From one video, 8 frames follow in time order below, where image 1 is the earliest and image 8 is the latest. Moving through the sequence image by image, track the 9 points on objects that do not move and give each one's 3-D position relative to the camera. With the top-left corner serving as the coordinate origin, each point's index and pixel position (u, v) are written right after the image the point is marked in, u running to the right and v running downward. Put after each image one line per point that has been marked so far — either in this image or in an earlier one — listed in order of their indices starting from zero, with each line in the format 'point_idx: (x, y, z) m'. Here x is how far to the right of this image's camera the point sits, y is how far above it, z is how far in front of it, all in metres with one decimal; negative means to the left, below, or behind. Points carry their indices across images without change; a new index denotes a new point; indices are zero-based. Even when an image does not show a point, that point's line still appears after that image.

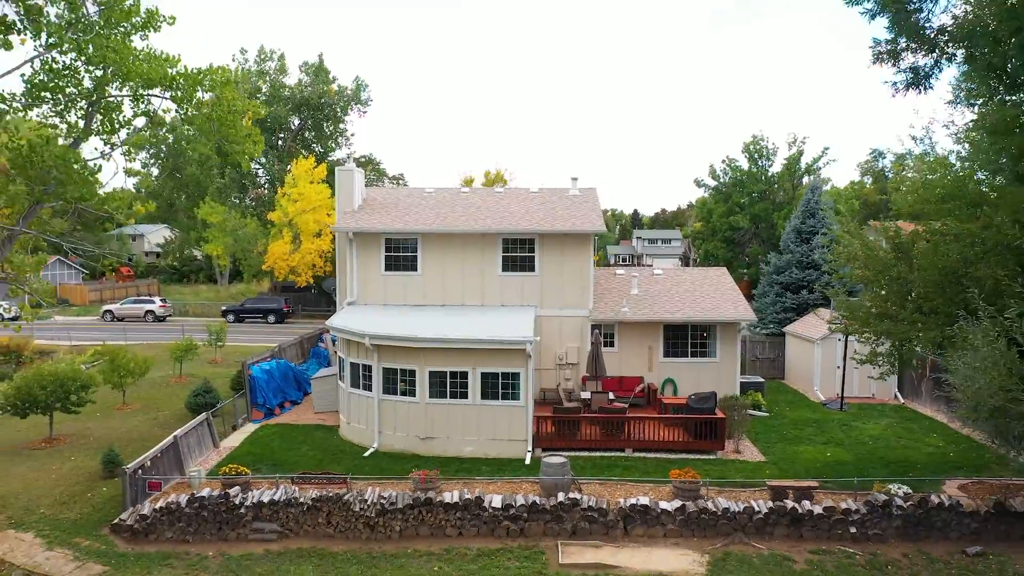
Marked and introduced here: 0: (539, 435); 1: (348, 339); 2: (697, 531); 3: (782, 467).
0: (+0.3, -1.9, +11.1) m
1: (-2.2, -0.7, +11.7) m
2: (+1.8, -2.4, +8.5) m
3: (+3.1, -2.1, +10.1) m
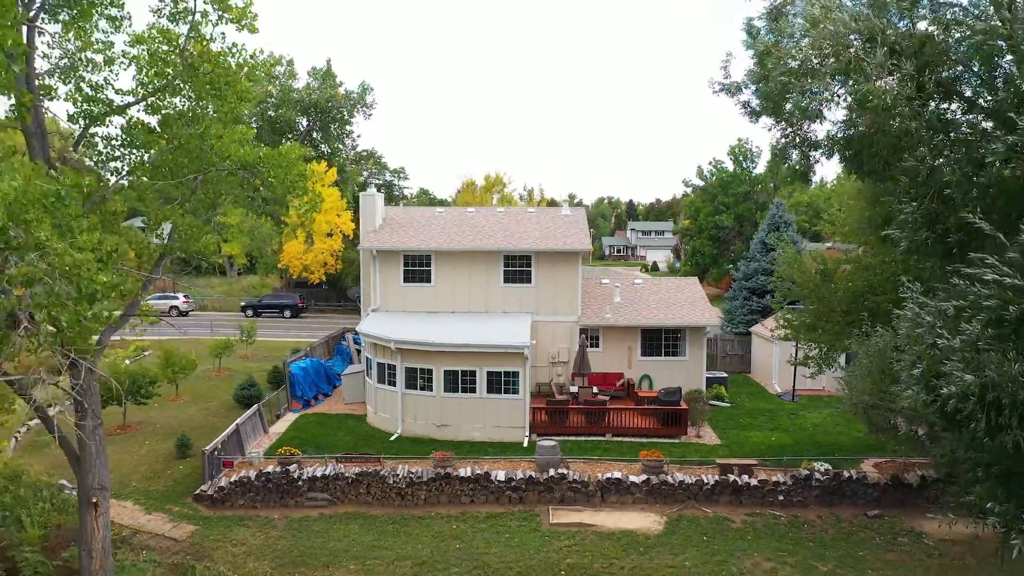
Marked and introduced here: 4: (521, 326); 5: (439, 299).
0: (+0.4, -2.1, +13.4) m
1: (-2.2, -0.9, +14.0) m
2: (+1.8, -2.6, +10.8) m
3: (+3.1, -2.3, +12.4) m
4: (+0.1, -0.6, +14.3) m
5: (-1.3, -0.2, +15.3) m
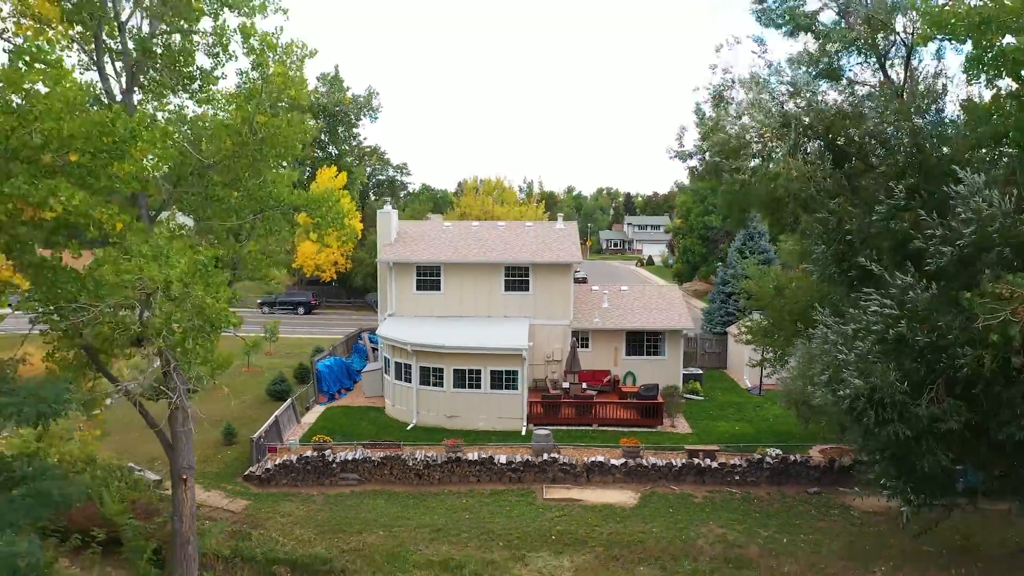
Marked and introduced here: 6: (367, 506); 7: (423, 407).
0: (+0.4, -2.2, +15.5) m
1: (-2.2, -1.0, +16.0) m
2: (+1.8, -2.8, +12.9) m
3: (+3.1, -2.5, +14.5) m
4: (+0.1, -0.8, +16.3) m
5: (-1.3, -0.3, +17.4) m
6: (-2.0, -3.1, +12.3) m
7: (-1.6, -2.2, +15.7) m
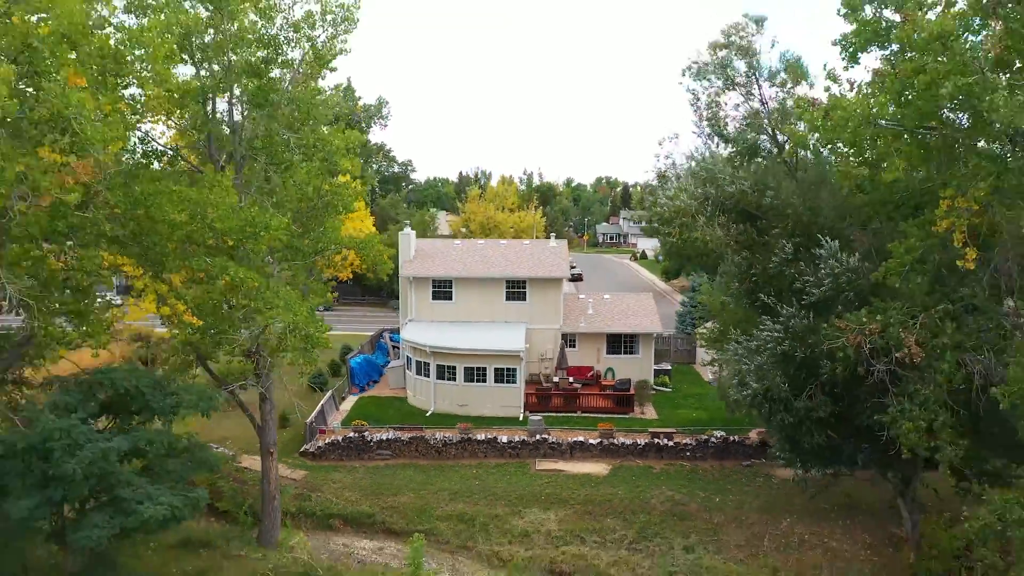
0: (+0.3, -2.5, +19.0) m
1: (-2.2, -1.3, +19.5) m
2: (+1.8, -3.1, +16.4) m
3: (+3.1, -2.8, +18.0) m
4: (+0.1, -1.0, +19.8) m
5: (-1.3, -0.6, +20.8) m
6: (-2.0, -3.4, +15.8) m
7: (-1.6, -2.4, +19.2) m
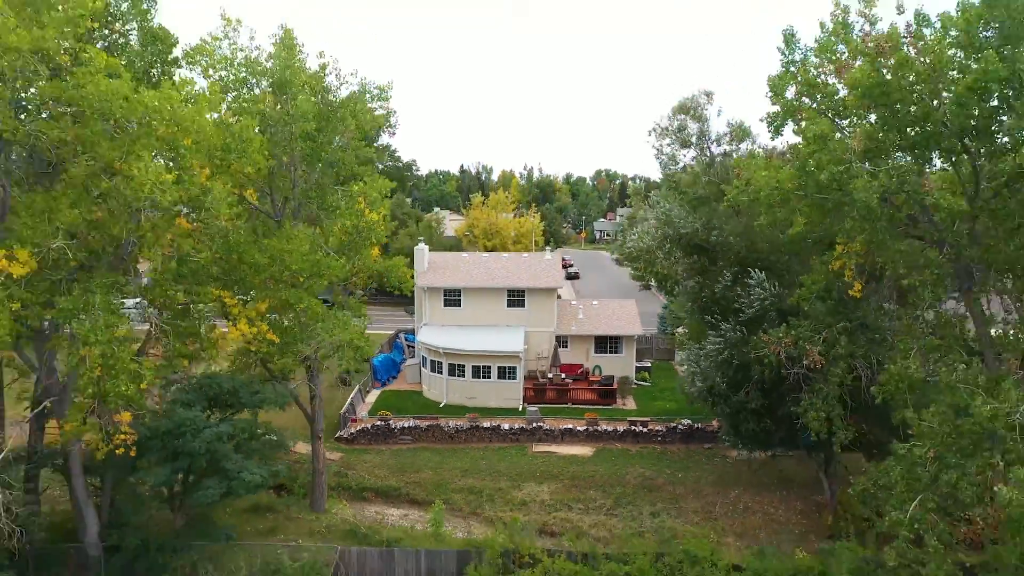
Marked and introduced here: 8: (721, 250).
0: (+0.4, -2.8, +22.2) m
1: (-2.2, -1.5, +22.8) m
2: (+1.8, -3.4, +19.7) m
3: (+3.2, -3.0, +21.3) m
4: (+0.1, -1.3, +23.1) m
5: (-1.3, -0.8, +24.1) m
6: (-2.0, -3.7, +19.1) m
7: (-1.6, -2.7, +22.5) m
8: (+3.8, +0.7, +15.9) m
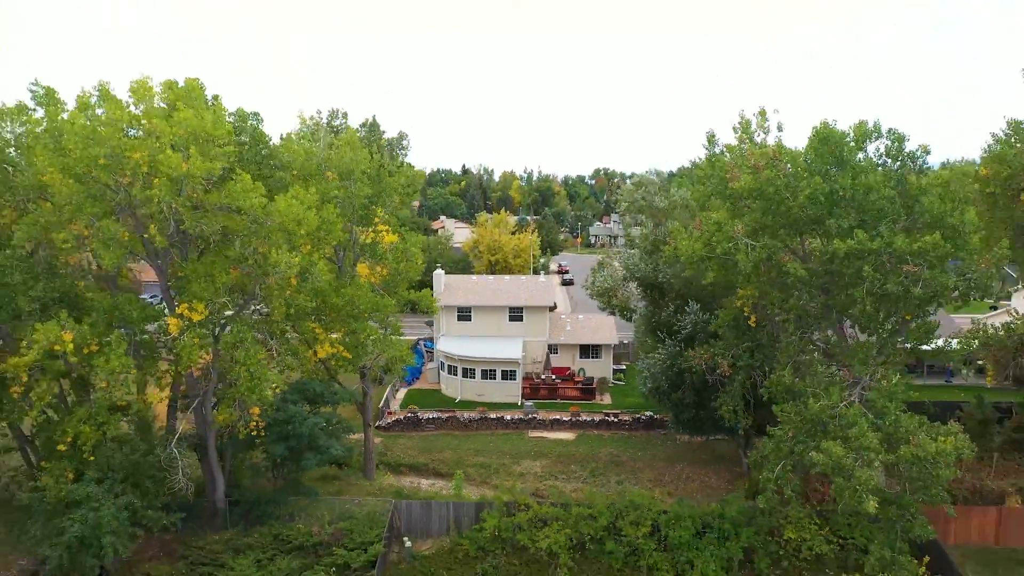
0: (+0.4, -3.4, +28.0) m
1: (-2.2, -2.2, +28.5) m
2: (+1.8, -4.0, +25.4) m
3: (+3.2, -3.7, +27.0) m
4: (+0.2, -1.9, +28.8) m
5: (-1.2, -1.4, +29.8) m
6: (-2.0, -4.3, +24.8) m
7: (-1.6, -3.3, +28.2) m
8: (+3.8, 0.0, +21.5) m
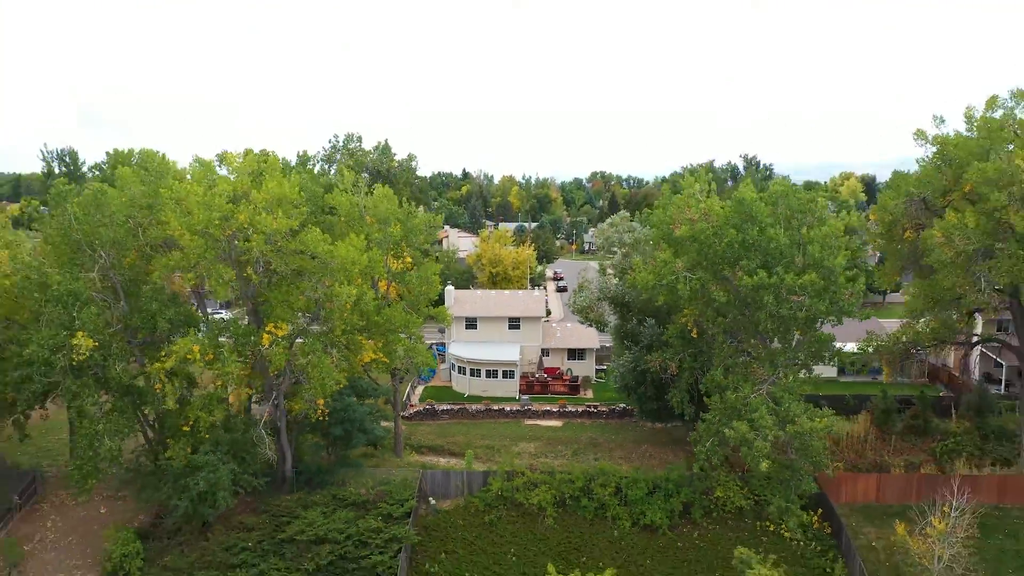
0: (+0.4, -3.9, +33.8) m
1: (-2.2, -2.7, +34.4) m
2: (+1.8, -4.6, +31.3) m
3: (+3.2, -4.2, +32.9) m
4: (+0.1, -2.4, +34.6) m
5: (-1.3, -2.0, +35.7) m
6: (-2.0, -4.9, +30.7) m
7: (-1.6, -3.8, +34.1) m
8: (+3.8, -0.5, +27.4) m
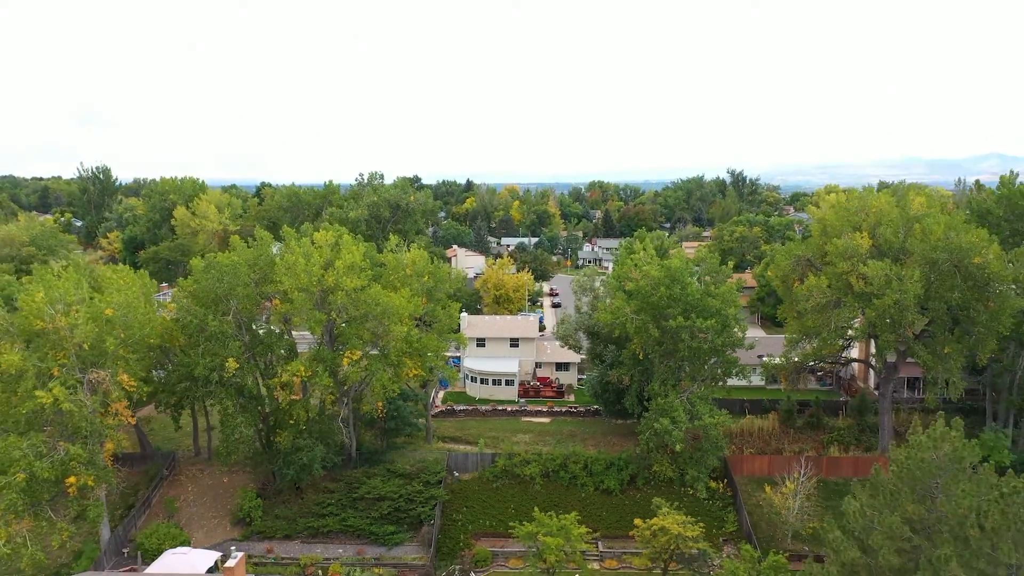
0: (+0.4, -5.4, +44.0) m
1: (-2.2, -4.1, +44.6) m
2: (+1.8, -6.0, +41.5) m
3: (+3.2, -5.6, +43.1) m
4: (+0.1, -3.9, +44.8) m
5: (-1.3, -3.4, +45.9) m
6: (-2.0, -6.3, +40.9) m
7: (-1.6, -5.3, +44.3) m
8: (+3.8, -2.0, +37.6) m
